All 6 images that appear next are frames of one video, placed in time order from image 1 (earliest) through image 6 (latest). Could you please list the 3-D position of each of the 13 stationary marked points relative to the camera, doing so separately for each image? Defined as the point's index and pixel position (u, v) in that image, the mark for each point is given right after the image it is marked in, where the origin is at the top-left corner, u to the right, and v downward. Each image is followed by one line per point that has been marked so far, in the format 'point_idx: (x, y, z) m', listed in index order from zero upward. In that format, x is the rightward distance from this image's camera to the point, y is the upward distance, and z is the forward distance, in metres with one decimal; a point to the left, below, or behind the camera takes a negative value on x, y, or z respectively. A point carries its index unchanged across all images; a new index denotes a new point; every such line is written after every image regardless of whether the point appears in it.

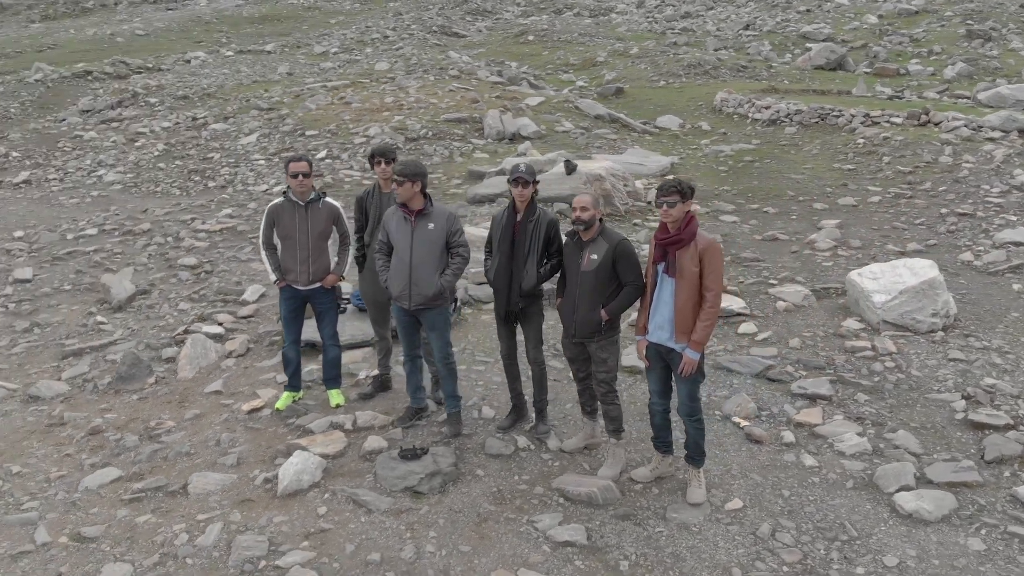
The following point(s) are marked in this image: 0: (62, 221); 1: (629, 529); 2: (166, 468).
0: (-5.6, +0.8, +10.3) m
1: (+0.6, -1.2, +4.1) m
2: (-2.0, -1.0, +4.7) m
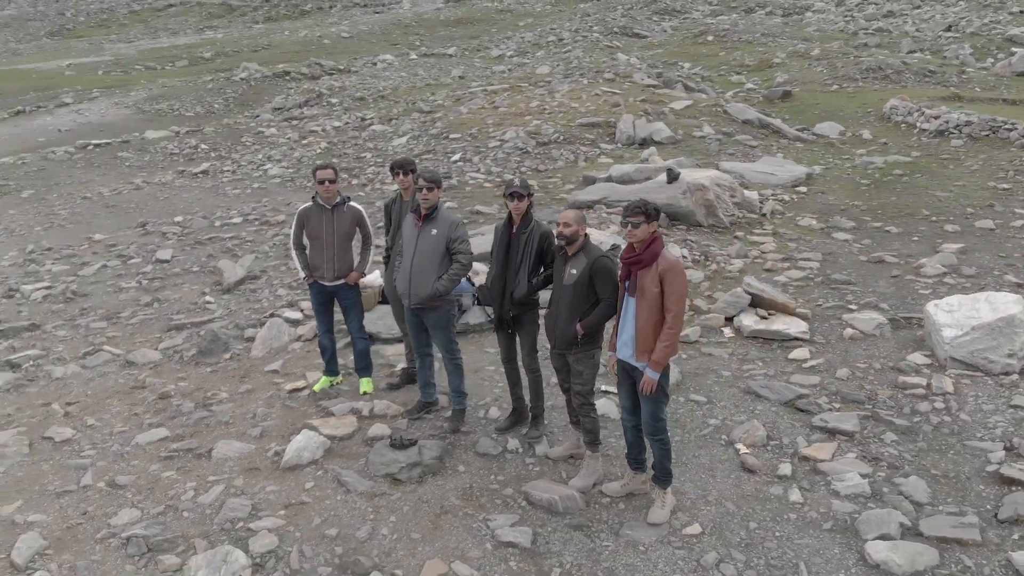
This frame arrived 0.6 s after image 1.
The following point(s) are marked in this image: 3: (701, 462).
0: (-4.1, +1.1, +11.6) m
1: (+0.3, -1.3, +4.2) m
2: (-2.0, -0.9, +5.4) m
3: (+1.1, -1.0, +4.9) m
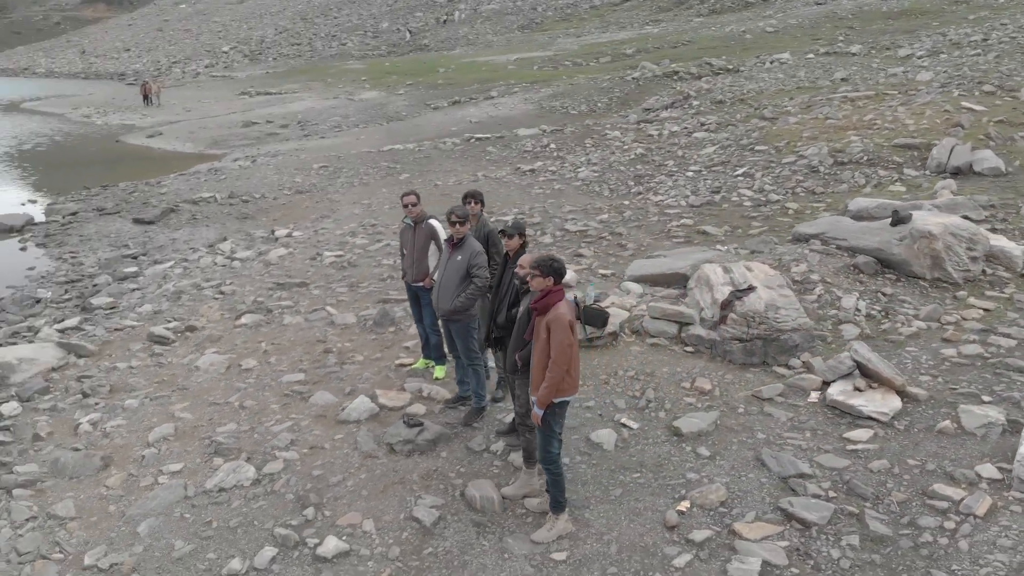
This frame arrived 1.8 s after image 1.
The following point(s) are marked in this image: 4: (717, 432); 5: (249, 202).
0: (0.0, +1.3, +13.5) m
1: (-0.3, -1.5, +5.0) m
2: (-1.6, -0.8, +7.1) m
3: (+0.8, -1.4, +5.1) m
4: (+1.5, -1.0, +6.0) m
5: (-5.1, +1.7, +16.2) m
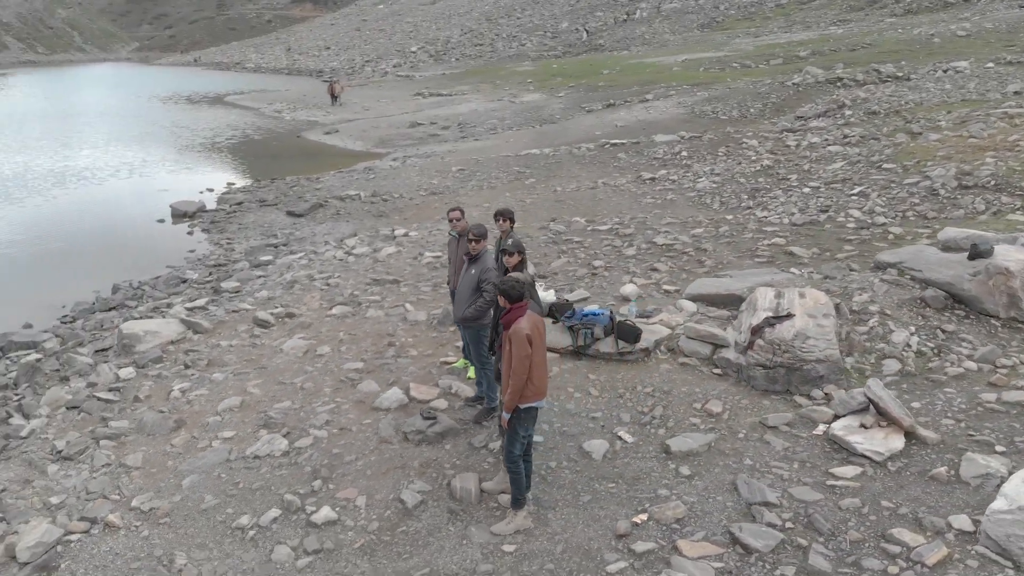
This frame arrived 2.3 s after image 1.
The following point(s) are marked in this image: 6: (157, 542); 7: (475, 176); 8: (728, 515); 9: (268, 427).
0: (+1.7, +1.2, +13.8) m
1: (-0.5, -1.6, +5.6) m
2: (-1.3, -0.8, +8.0) m
3: (+0.6, -1.5, +5.5) m
4: (+1.4, -1.2, +6.2) m
5: (-2.7, +1.8, +17.6) m
6: (-2.4, -1.7, +5.5) m
7: (-0.9, +2.6, +19.5) m
8: (+1.4, -1.5, +5.4) m
9: (-2.0, -1.2, +6.9) m
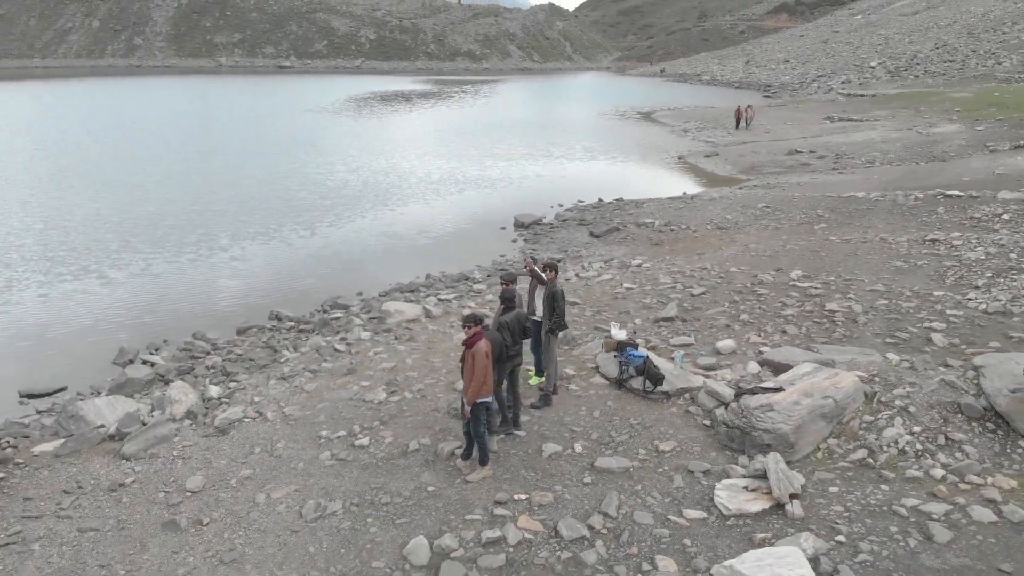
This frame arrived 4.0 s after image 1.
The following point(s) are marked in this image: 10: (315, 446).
0: (+5.5, +0.2, +14.3) m
1: (-1.0, -1.8, +8.5) m
2: (-0.4, -1.0, +10.9) m
3: (-0.1, -1.9, +7.8) m
4: (+1.0, -1.8, +8.0) m
5: (+3.8, +1.3, +19.7) m
6: (-2.6, -1.6, +9.3) m
7: (+6.4, +1.7, +20.4) m
8: (+0.6, -2.0, +7.3) m
9: (-1.5, -1.2, +10.4) m
10: (-2.1, -1.7, +8.9) m
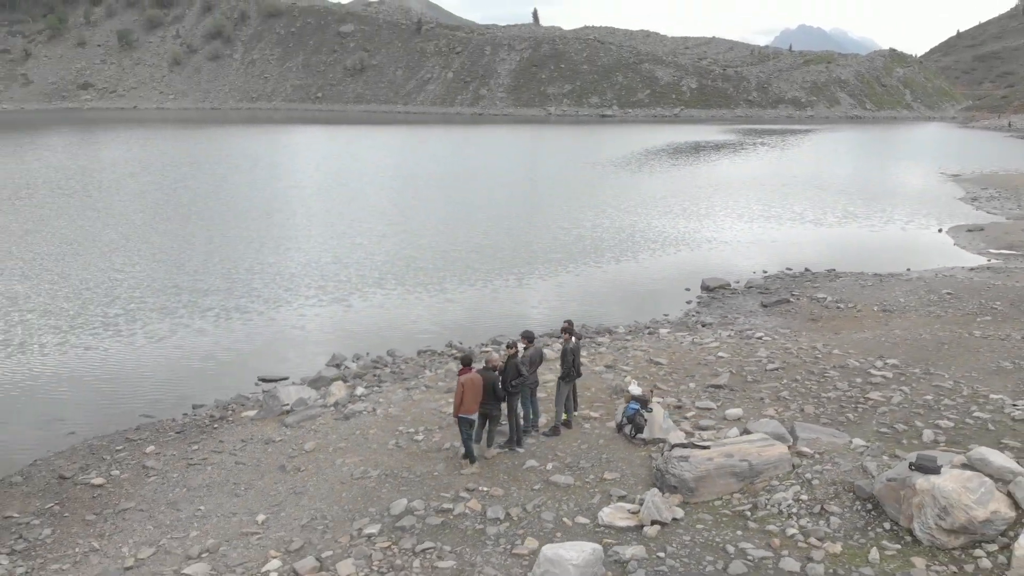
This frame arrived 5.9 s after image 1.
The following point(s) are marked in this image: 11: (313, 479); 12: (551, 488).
0: (+7.4, -1.5, +15.1) m
1: (-1.0, -2.5, +12.1) m
2: (+0.5, -1.9, +14.1) m
3: (-0.5, -2.6, +11.2) m
4: (+0.6, -2.6, +10.9) m
5: (+7.9, -0.5, +20.8) m
6: (-2.2, -2.2, +13.5) m
7: (+10.6, -0.4, +20.5) m
8: (0.0, -2.7, +10.5) m
9: (-0.8, -2.0, +14.1) m
10: (-1.9, -2.3, +13.0) m
11: (-2.8, -2.7, +11.7) m
12: (+0.5, -2.6, +10.9) m
